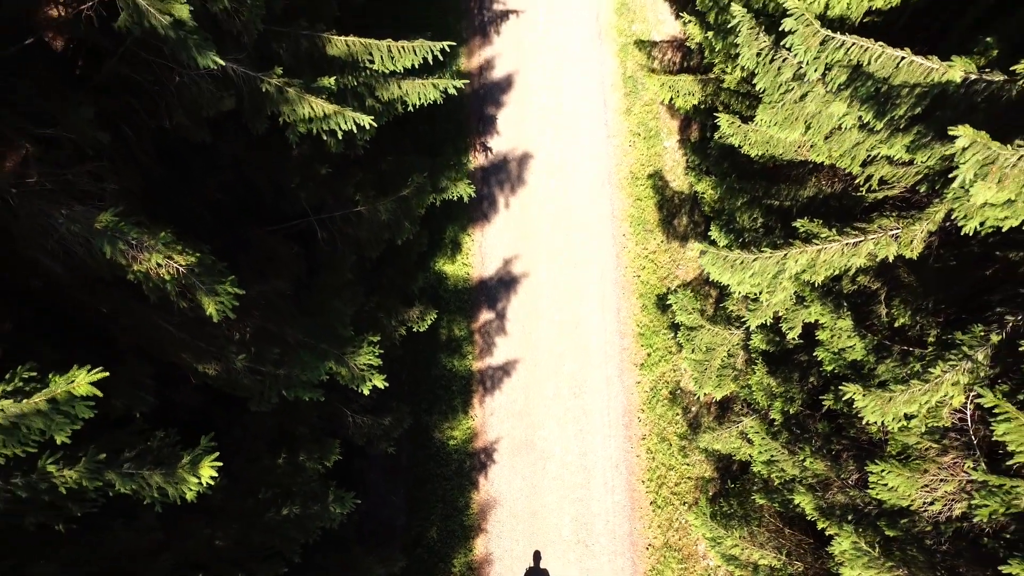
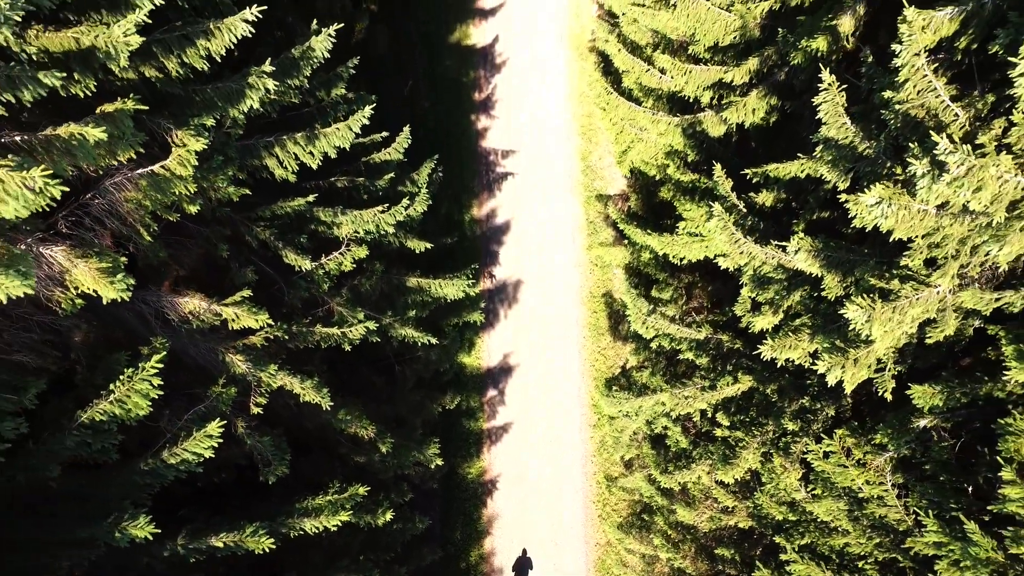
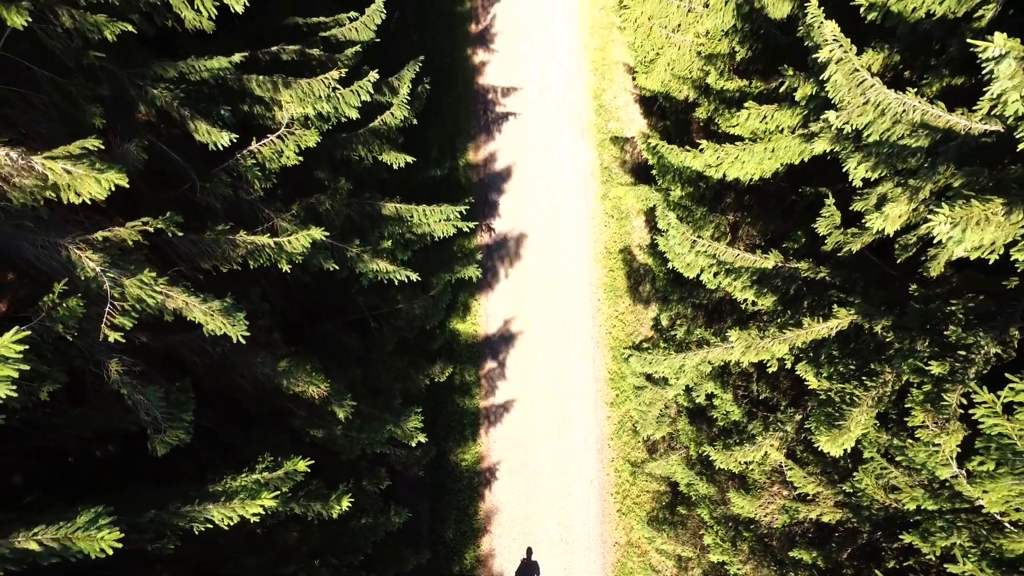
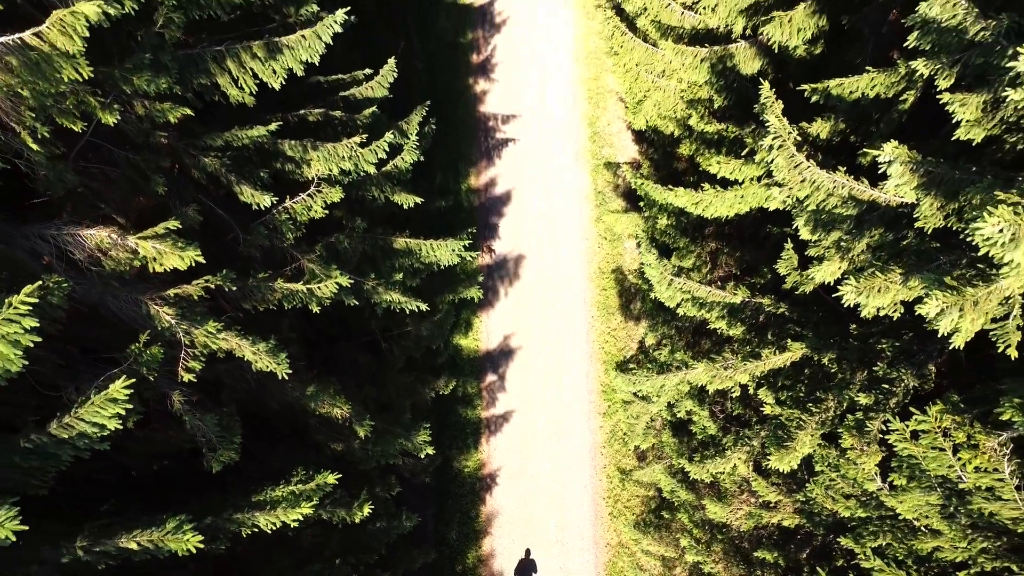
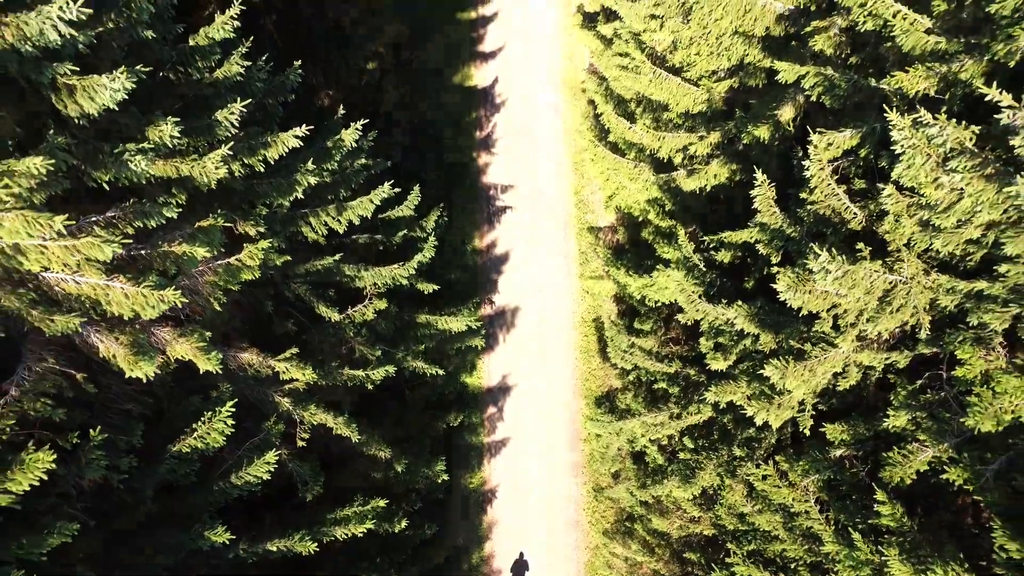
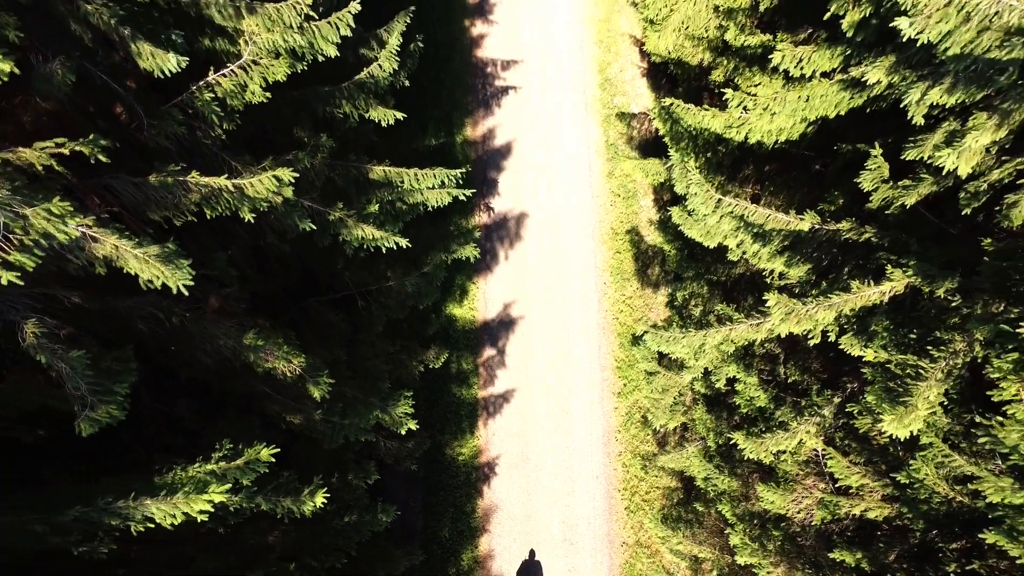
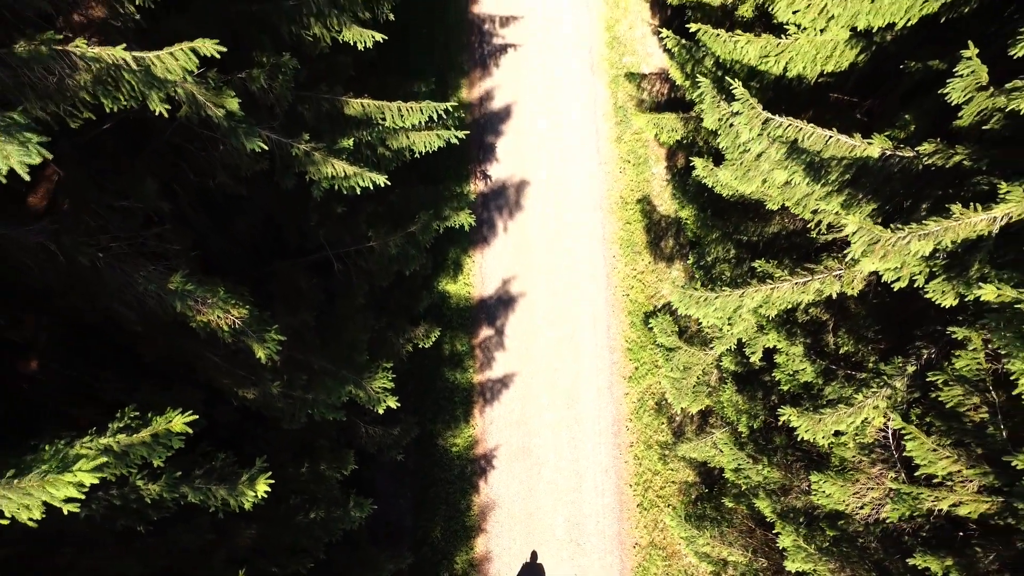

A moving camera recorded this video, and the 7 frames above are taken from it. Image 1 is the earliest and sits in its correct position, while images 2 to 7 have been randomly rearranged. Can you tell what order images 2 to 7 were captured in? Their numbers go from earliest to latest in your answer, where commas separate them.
7, 6, 3, 4, 2, 5
